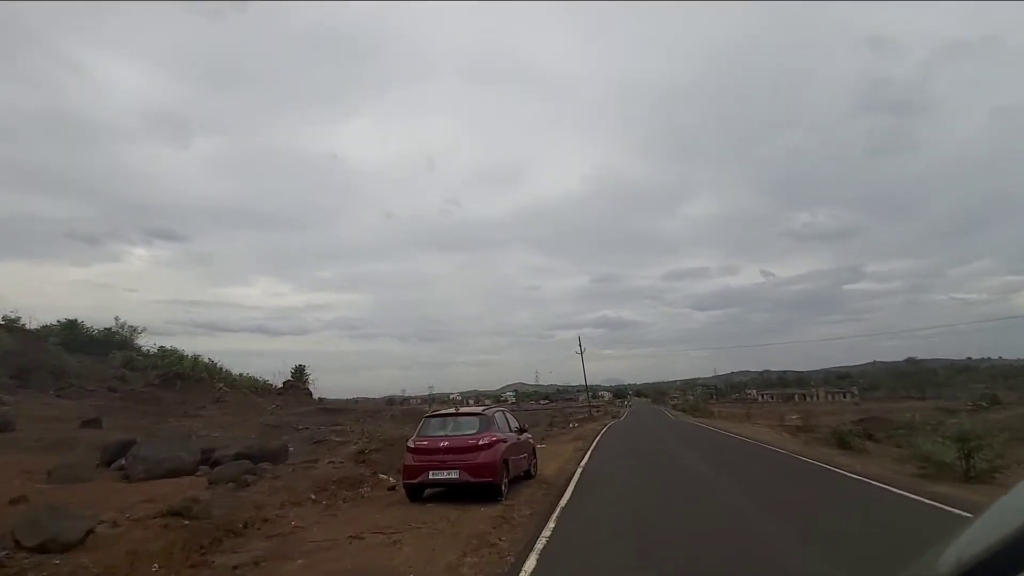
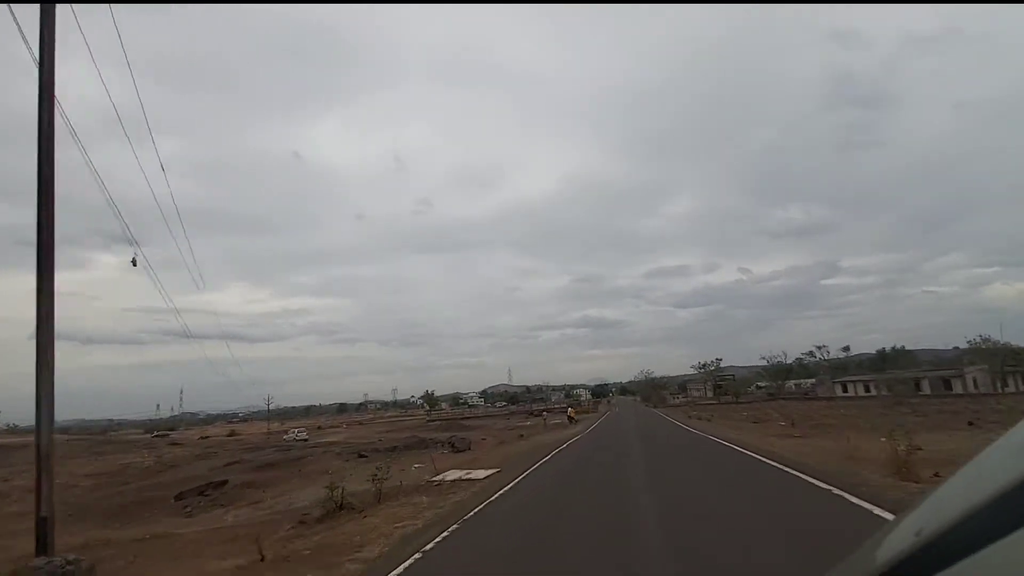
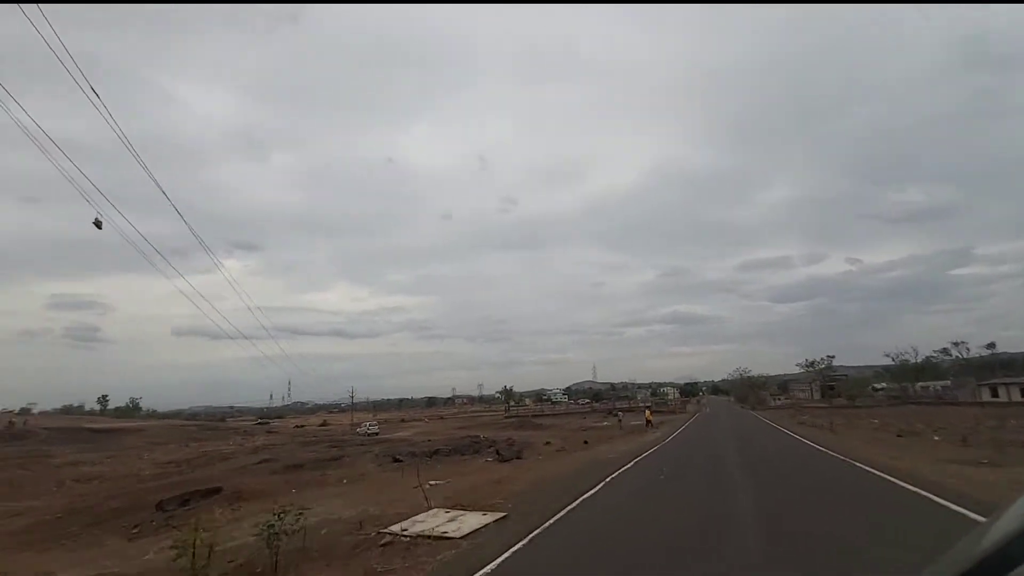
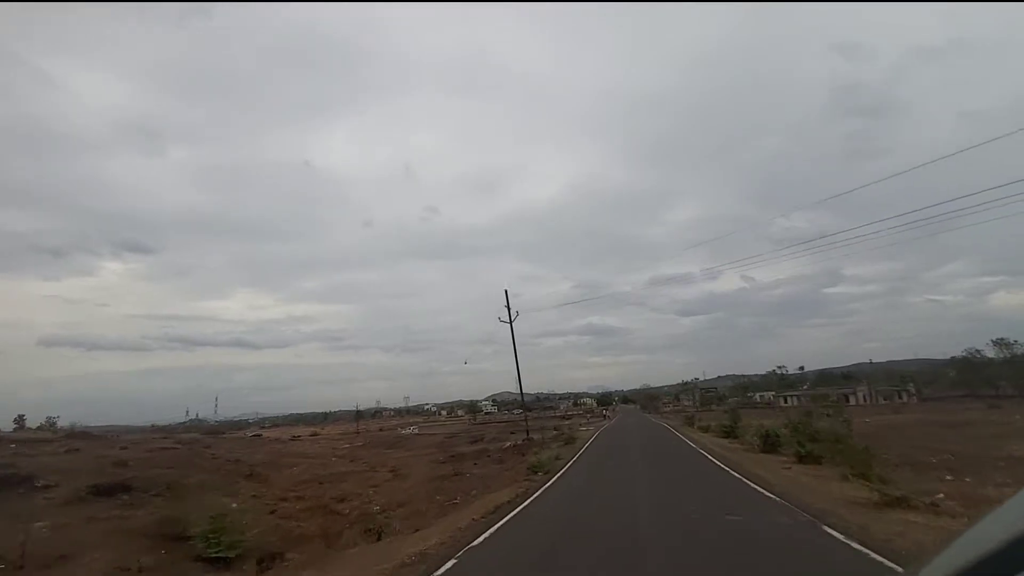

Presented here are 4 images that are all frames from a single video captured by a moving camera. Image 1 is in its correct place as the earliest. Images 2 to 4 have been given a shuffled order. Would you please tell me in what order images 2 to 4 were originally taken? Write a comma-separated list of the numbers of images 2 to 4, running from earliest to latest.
4, 2, 3
